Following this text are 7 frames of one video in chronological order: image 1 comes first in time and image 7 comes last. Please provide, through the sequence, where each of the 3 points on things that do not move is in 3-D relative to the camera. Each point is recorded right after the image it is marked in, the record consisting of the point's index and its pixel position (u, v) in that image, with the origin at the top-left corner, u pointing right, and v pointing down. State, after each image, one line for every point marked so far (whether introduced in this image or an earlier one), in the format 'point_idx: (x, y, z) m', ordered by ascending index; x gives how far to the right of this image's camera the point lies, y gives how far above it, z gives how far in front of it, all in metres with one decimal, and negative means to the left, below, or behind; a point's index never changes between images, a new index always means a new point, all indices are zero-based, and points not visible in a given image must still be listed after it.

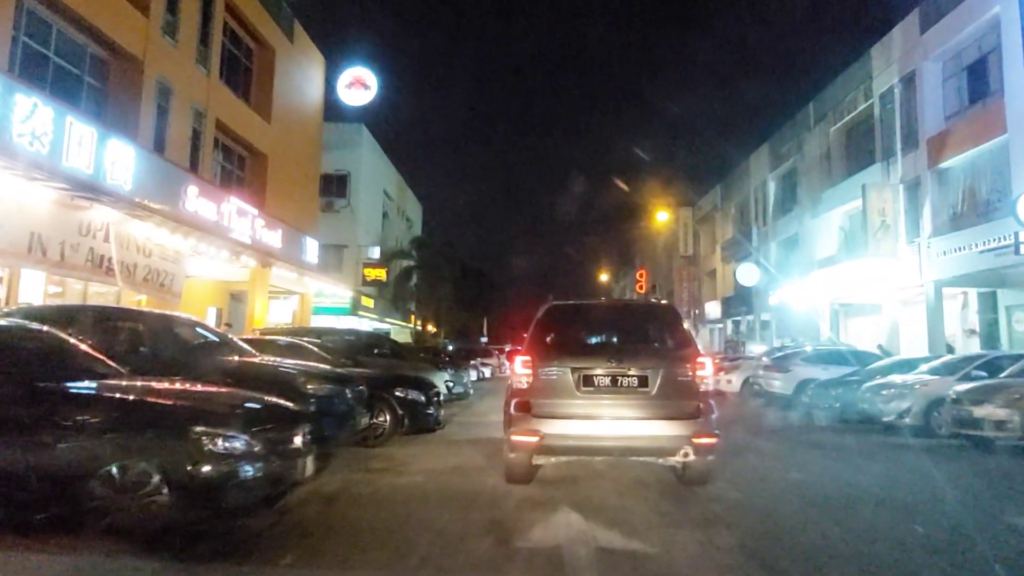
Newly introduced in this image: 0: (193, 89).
0: (-7.1, +4.4, +18.8) m
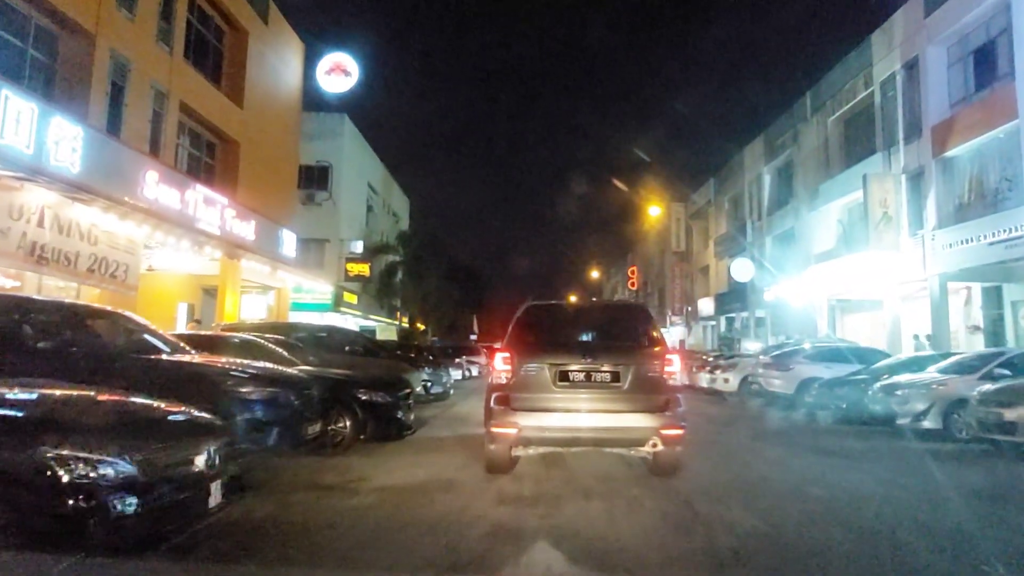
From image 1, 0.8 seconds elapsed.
0: (-7.4, +4.5, +17.6) m
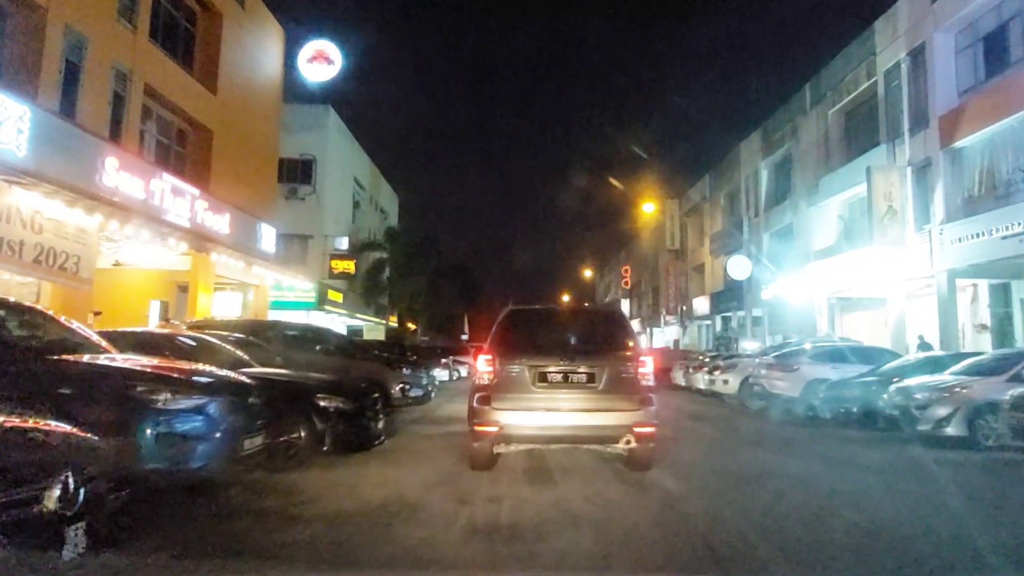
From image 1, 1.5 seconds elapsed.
0: (-7.7, +4.6, +16.4) m
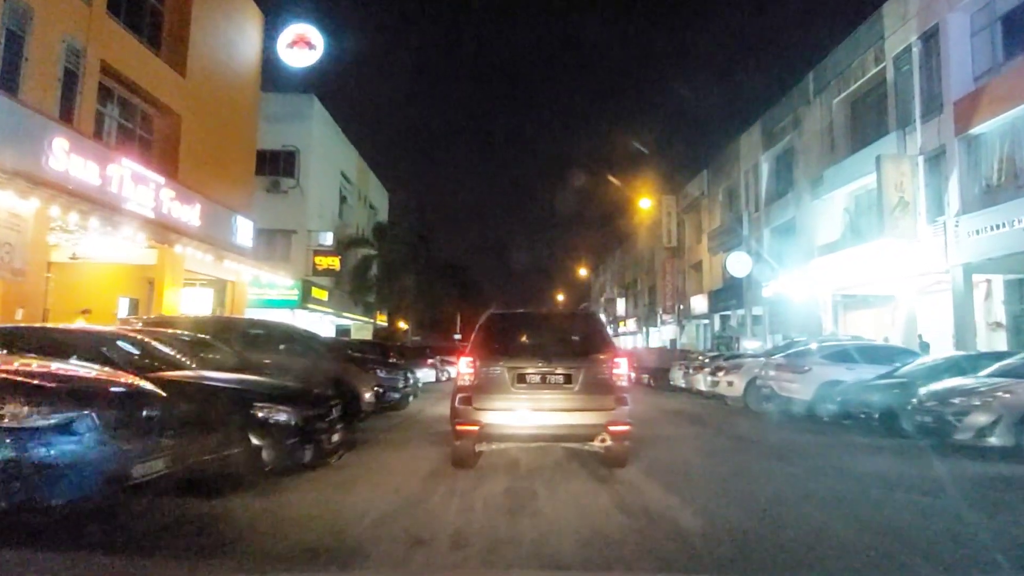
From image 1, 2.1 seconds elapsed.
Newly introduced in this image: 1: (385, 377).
0: (-7.9, +4.7, +15.0) m
1: (-2.3, -1.6, +16.0) m
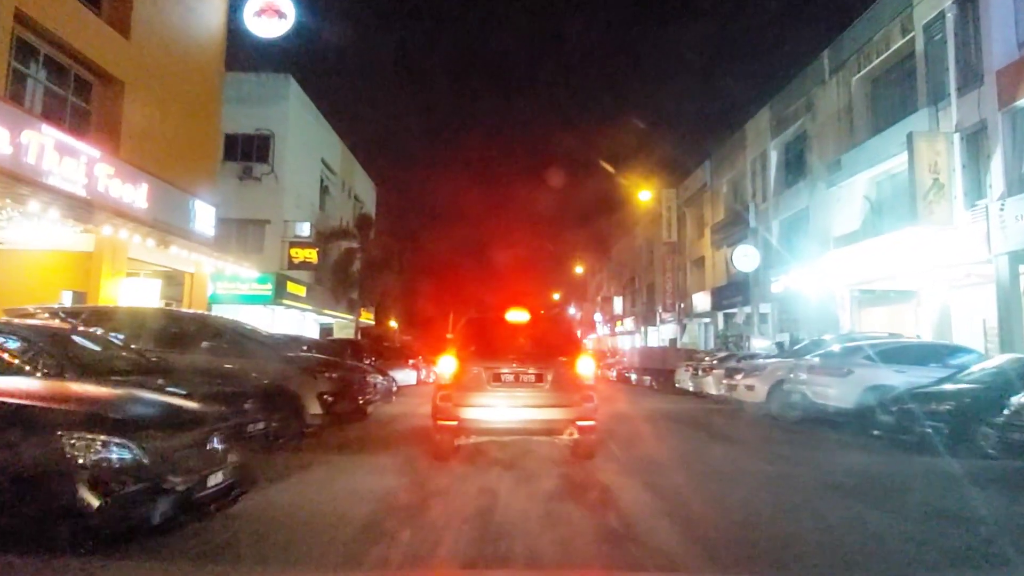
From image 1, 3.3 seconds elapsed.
0: (-8.1, +4.9, +12.6) m
1: (-2.5, -1.4, +13.5) m
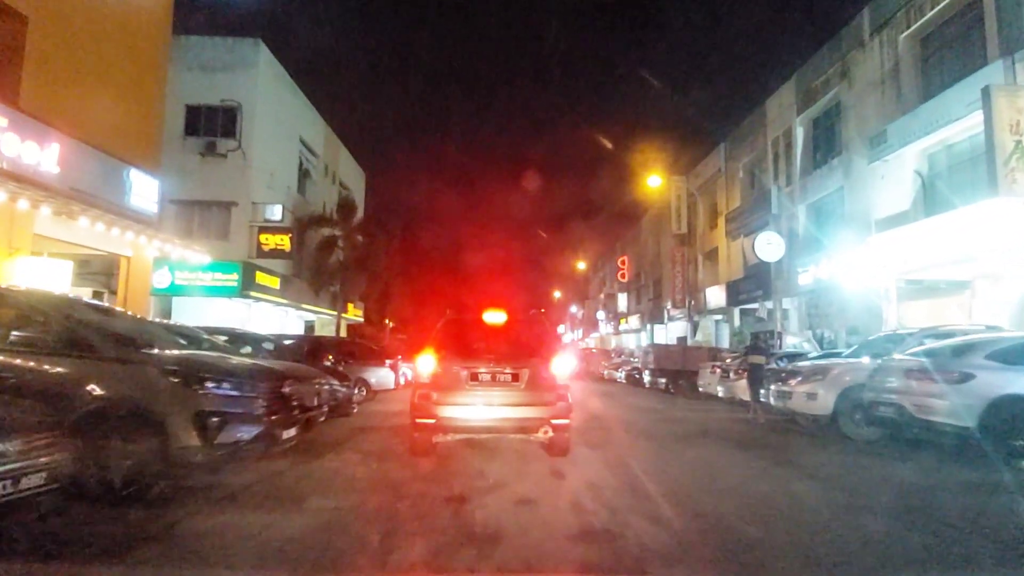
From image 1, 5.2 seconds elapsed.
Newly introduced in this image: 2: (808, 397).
0: (-8.2, +5.2, +9.1) m
1: (-2.6, -1.2, +10.1) m
2: (+4.6, -1.6, +13.0) m
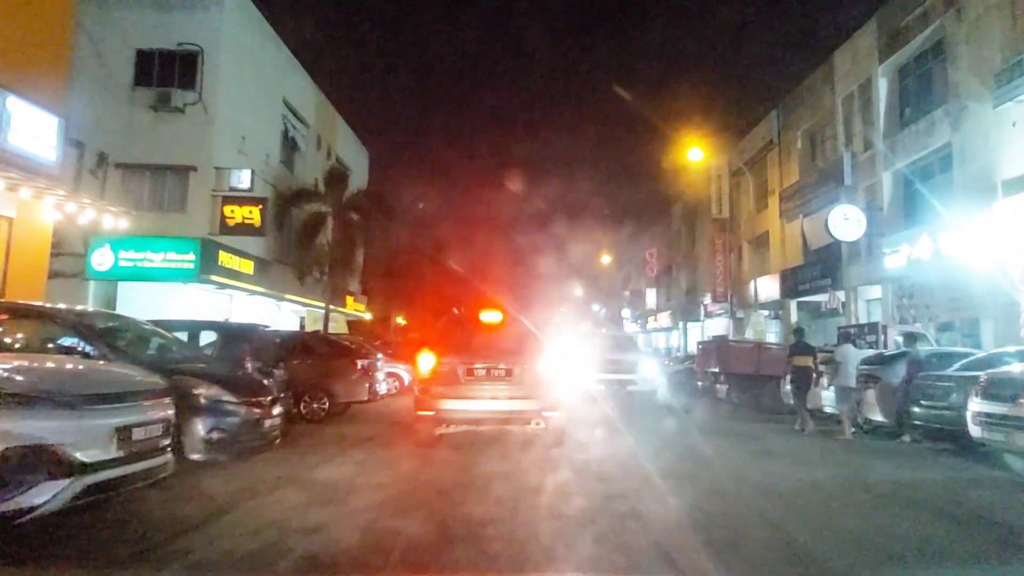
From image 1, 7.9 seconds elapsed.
0: (-8.1, +5.7, +4.0) m
1: (-2.5, -0.7, +4.9) m
2: (+4.8, -1.1, +7.7) m
